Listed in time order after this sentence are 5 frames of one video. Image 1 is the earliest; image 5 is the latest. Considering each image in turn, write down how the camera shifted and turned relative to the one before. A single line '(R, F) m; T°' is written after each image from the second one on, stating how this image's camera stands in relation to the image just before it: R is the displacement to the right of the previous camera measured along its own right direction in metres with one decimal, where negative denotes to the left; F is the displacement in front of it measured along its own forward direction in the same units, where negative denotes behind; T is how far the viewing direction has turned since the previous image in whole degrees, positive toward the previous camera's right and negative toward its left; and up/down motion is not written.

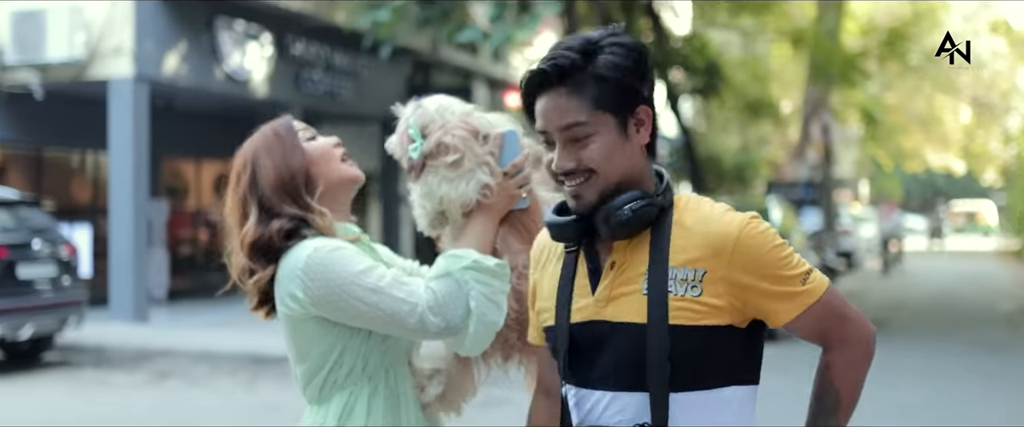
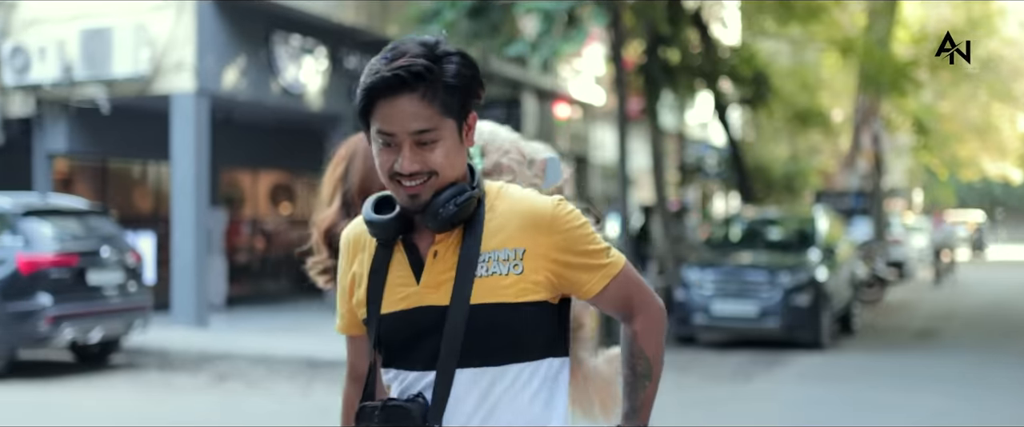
(0.0, -0.3) m; -2°
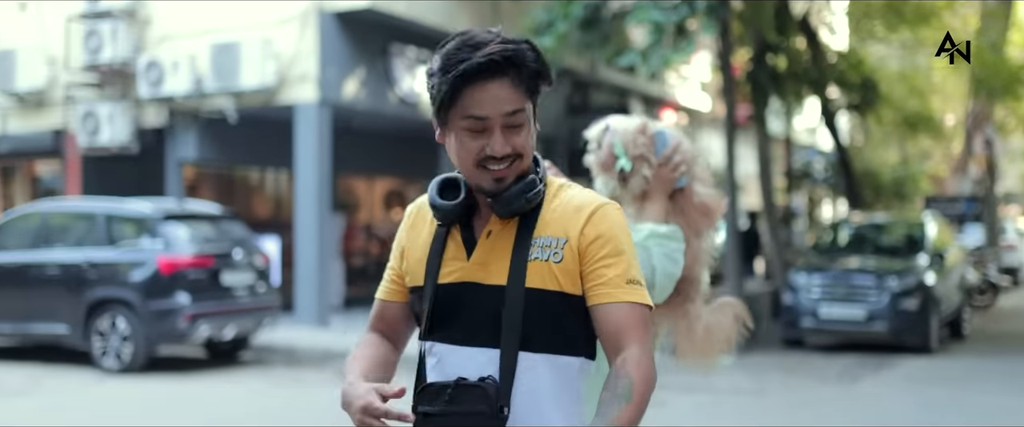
(-0.1, -0.4) m; -5°
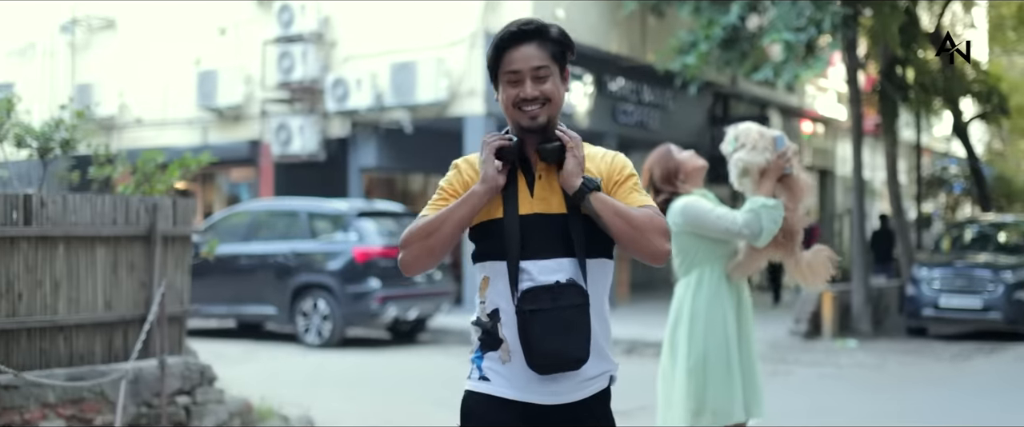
(-0.1, -1.4) m; -6°
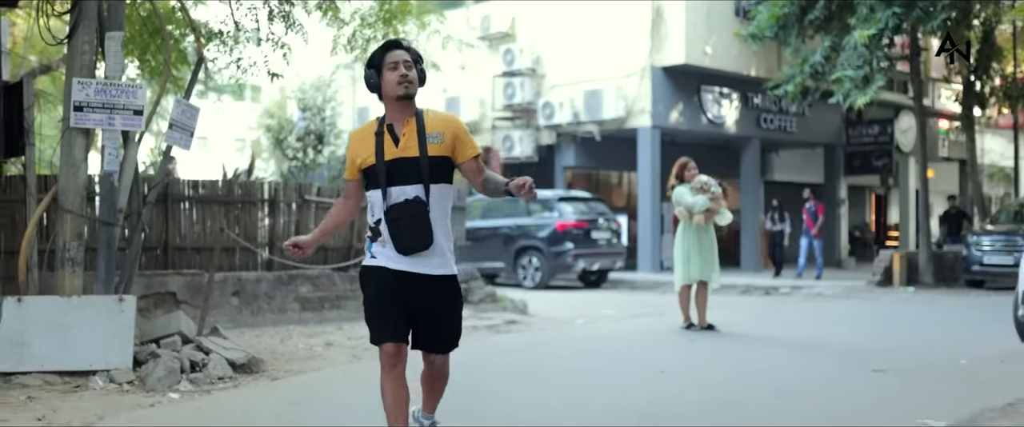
(+0.9, -5.5) m; -10°
